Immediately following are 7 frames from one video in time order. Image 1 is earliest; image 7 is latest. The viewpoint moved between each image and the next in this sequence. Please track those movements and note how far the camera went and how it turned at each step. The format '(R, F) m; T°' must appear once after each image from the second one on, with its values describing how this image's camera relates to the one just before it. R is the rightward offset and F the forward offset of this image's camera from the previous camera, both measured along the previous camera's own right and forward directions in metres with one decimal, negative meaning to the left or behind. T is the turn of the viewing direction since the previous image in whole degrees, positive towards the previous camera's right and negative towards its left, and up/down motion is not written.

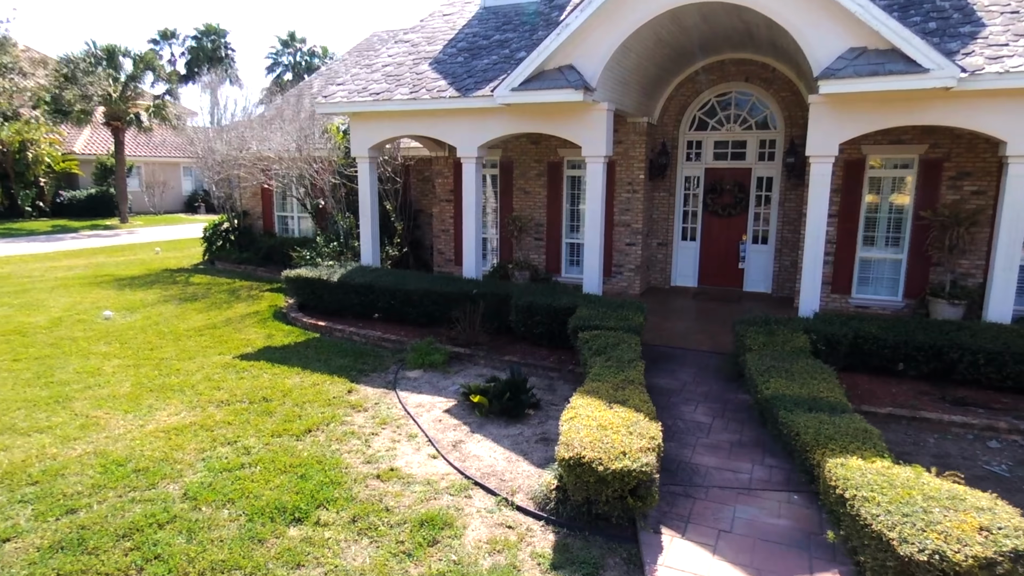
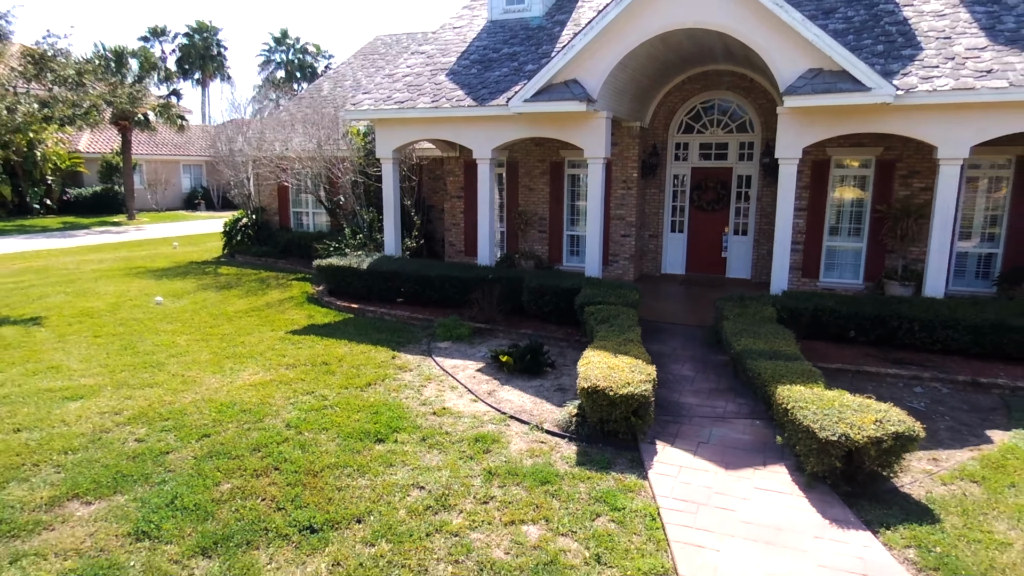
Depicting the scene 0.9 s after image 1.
(-0.4, -1.5) m; +1°
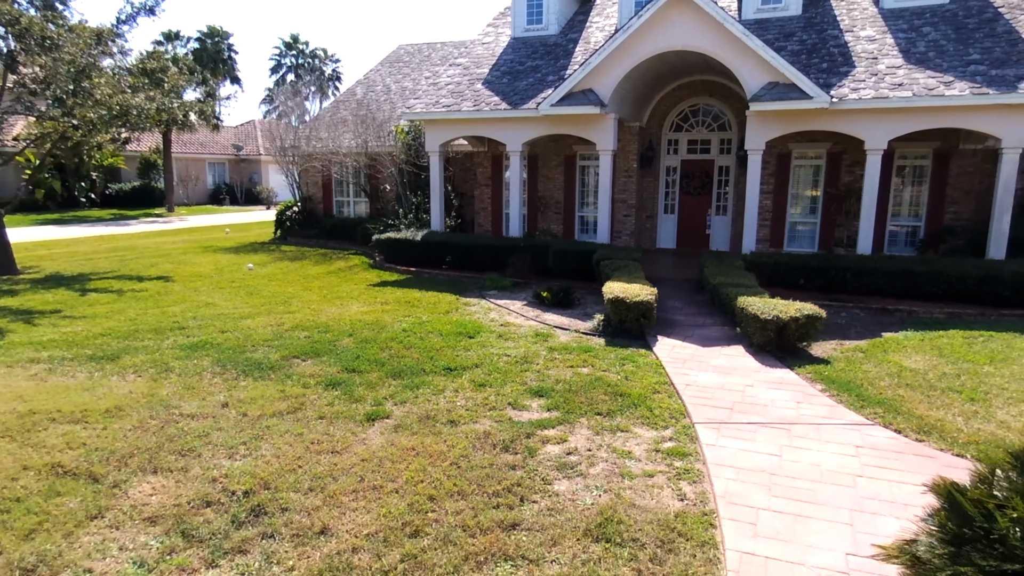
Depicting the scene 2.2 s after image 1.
(-0.8, -2.9) m; +1°
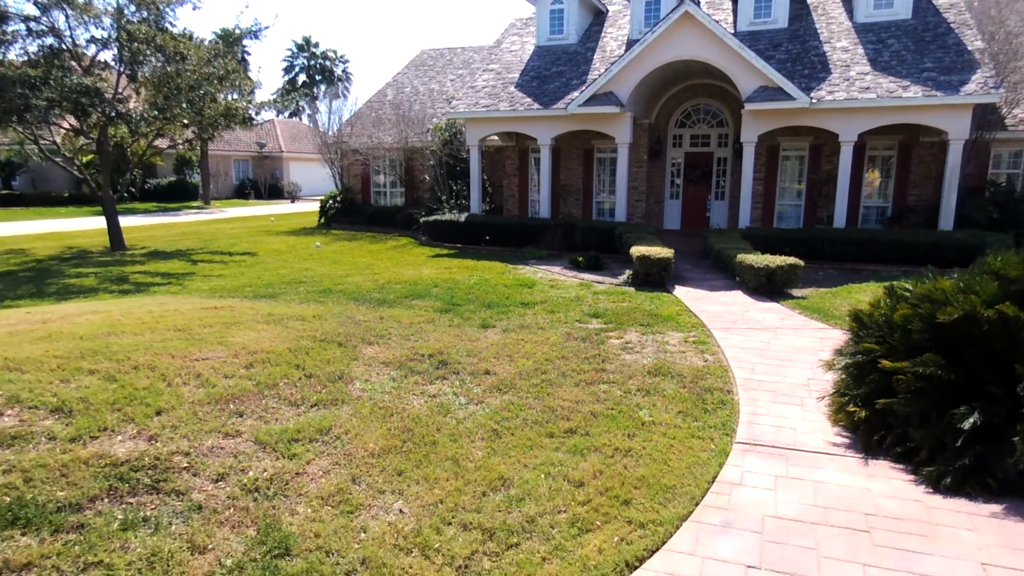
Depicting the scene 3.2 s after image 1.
(-1.0, -2.5) m; +1°
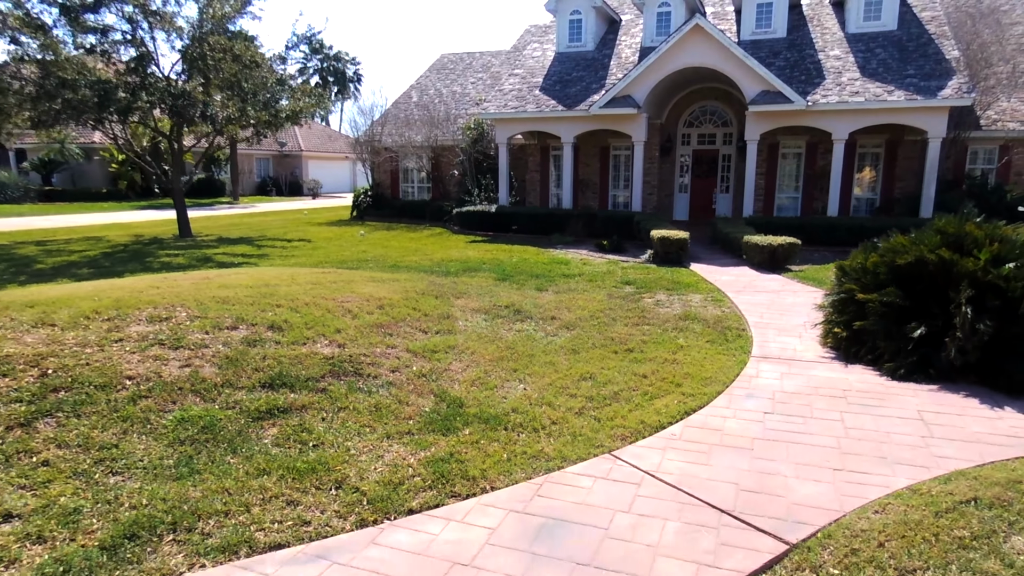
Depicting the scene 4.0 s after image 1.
(-0.8, -1.8) m; 0°
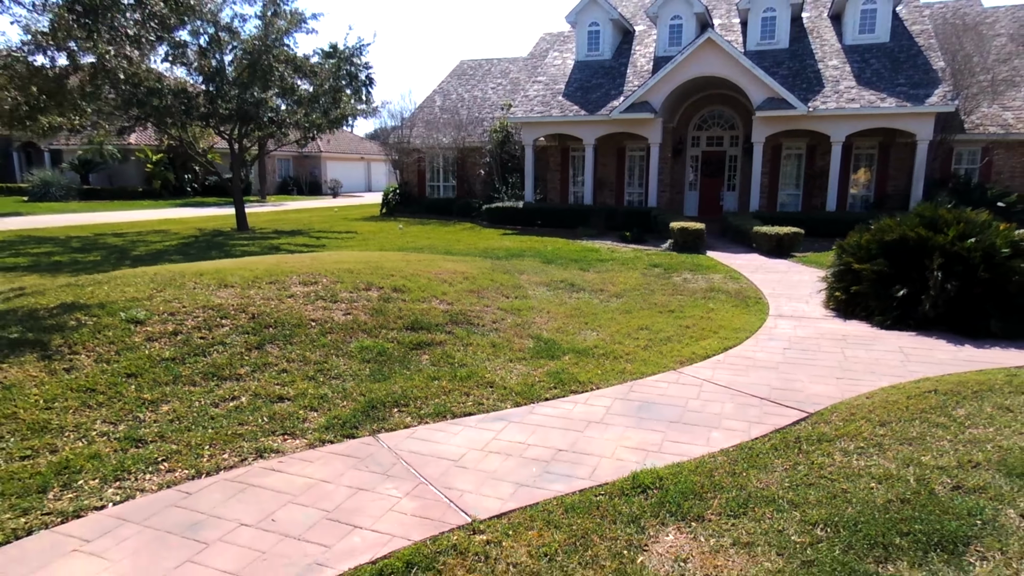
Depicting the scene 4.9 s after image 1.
(-0.9, -1.7) m; 0°
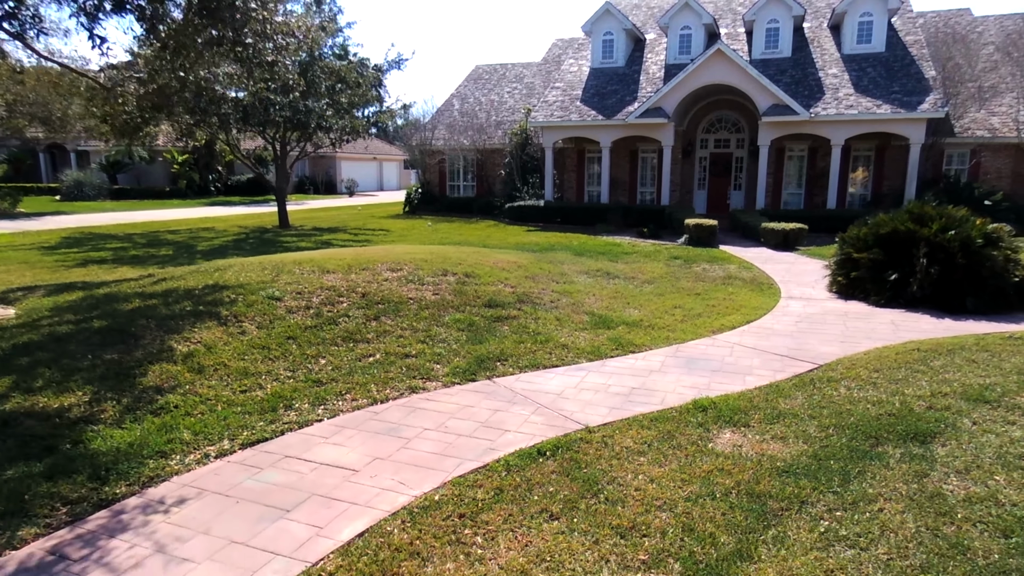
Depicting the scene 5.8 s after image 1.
(-0.8, -1.5) m; 0°
